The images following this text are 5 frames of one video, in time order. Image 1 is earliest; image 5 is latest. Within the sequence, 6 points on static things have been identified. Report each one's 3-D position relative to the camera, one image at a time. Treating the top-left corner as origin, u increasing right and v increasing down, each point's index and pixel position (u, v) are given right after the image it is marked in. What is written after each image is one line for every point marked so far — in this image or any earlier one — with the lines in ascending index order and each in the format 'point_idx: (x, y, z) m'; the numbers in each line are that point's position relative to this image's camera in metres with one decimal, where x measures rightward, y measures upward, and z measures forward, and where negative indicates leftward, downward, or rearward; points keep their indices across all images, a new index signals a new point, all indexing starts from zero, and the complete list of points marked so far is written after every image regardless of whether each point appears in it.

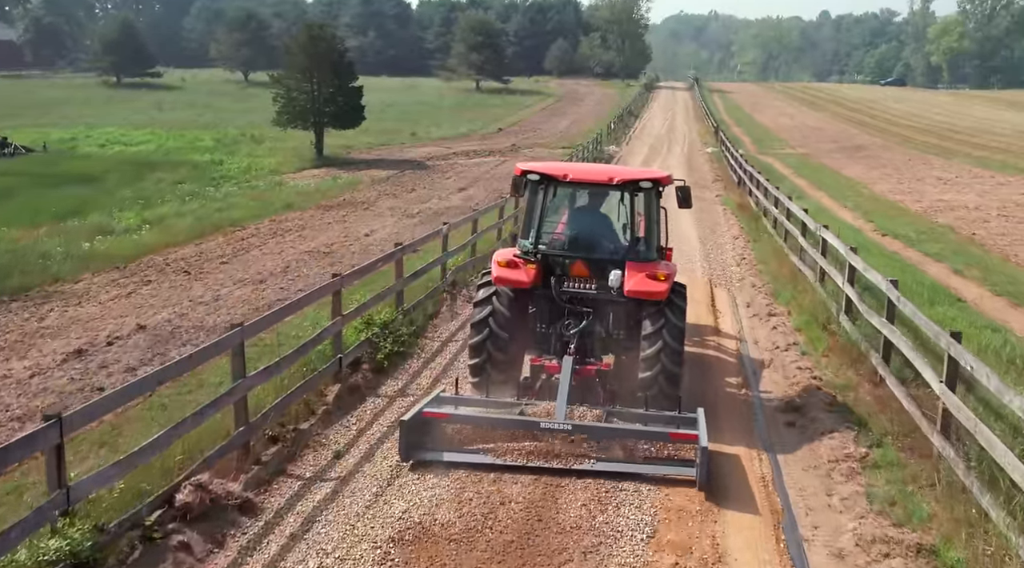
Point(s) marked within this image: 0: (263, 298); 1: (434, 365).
0: (-3.6, -0.2, +18.8) m
1: (-0.9, -1.0, +15.0) m
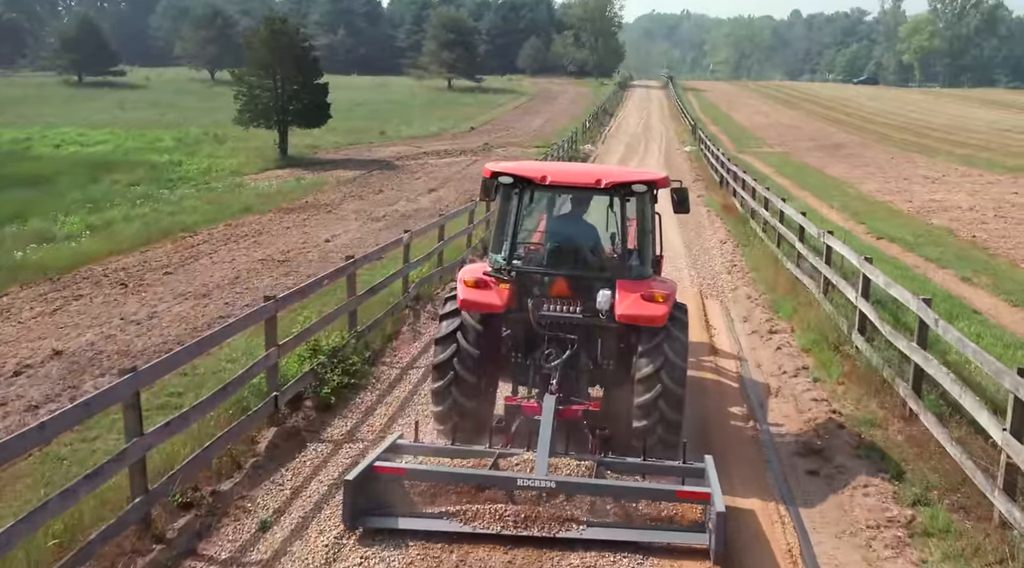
0: (-3.9, -0.4, +16.8) m
1: (-1.2, -1.2, +13.1) m
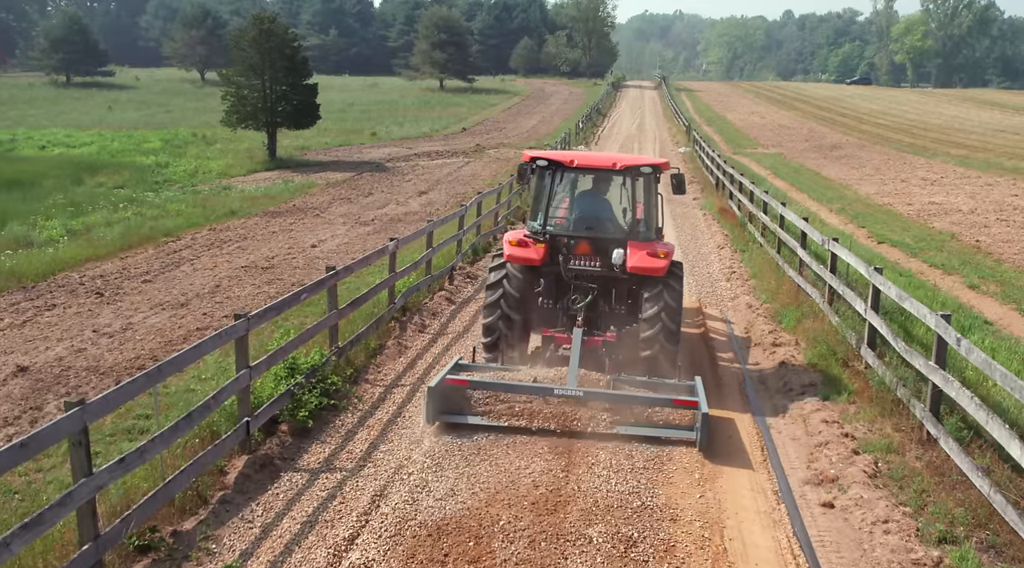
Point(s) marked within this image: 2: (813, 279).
0: (-4.0, -0.5, +16.1) m
1: (-1.3, -1.3, +12.3) m
2: (+4.2, +0.1, +18.3) m
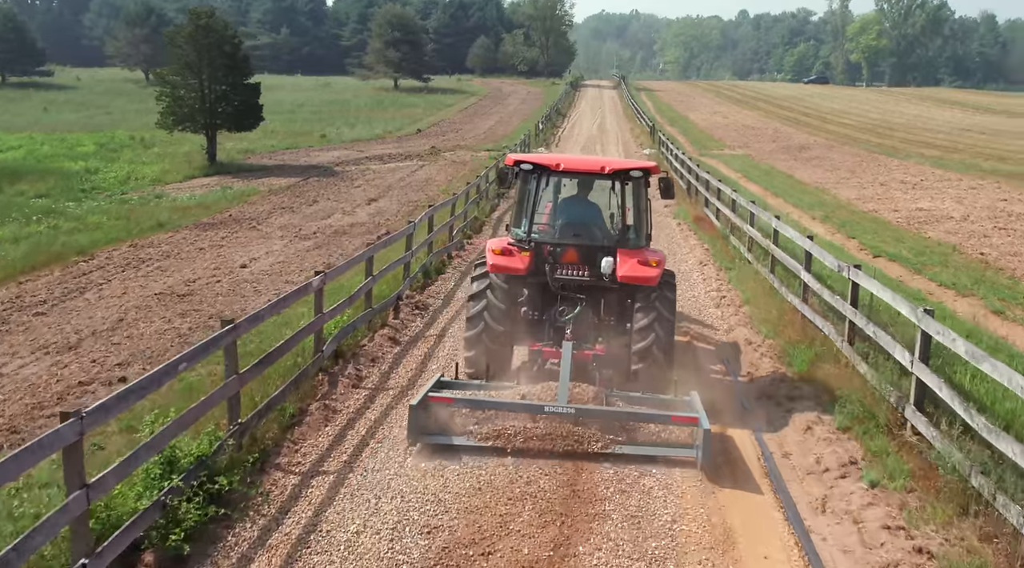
0: (-4.5, -1.0, +13.1) m
1: (-1.6, -1.7, +9.4) m
2: (+3.7, -0.3, +15.5) m
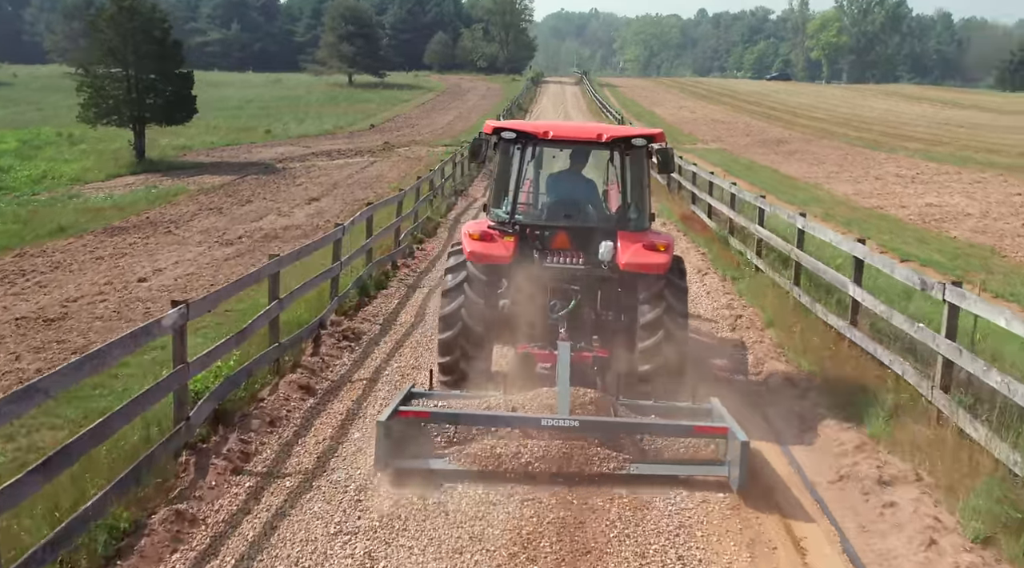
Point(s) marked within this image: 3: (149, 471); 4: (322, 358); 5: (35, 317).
0: (-4.8, -1.2, +8.9) m
1: (-1.8, -1.9, +5.3) m
2: (+3.3, -0.5, +11.6) m
3: (-2.2, -1.1, +8.2) m
4: (-1.7, -0.6, +11.7) m
5: (-5.5, -0.4, +15.3) m
